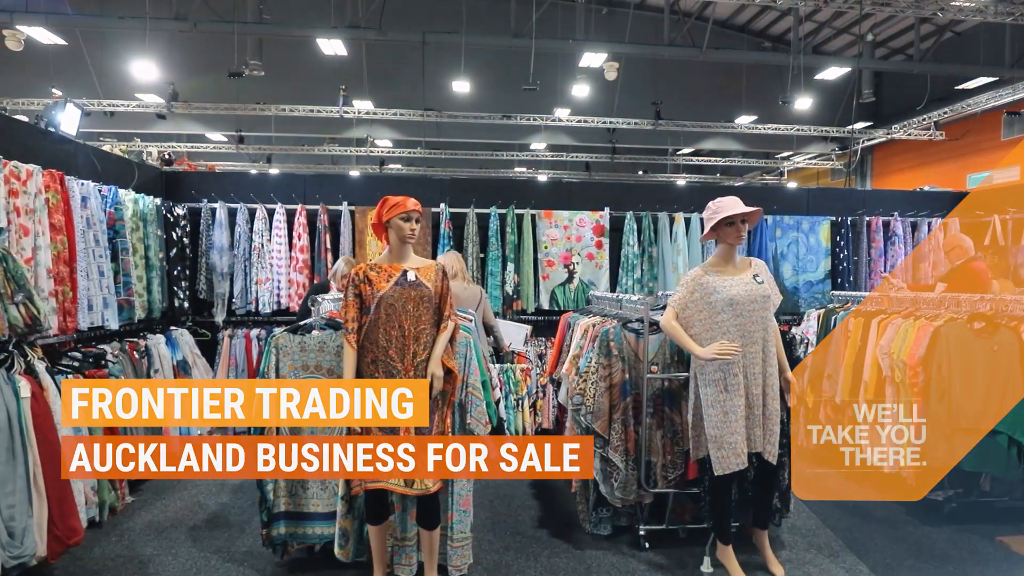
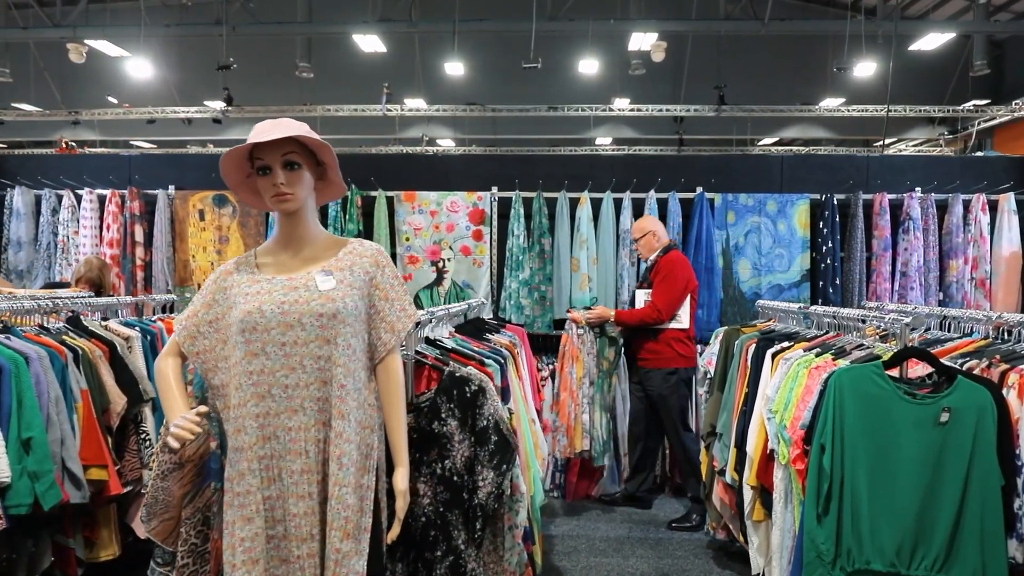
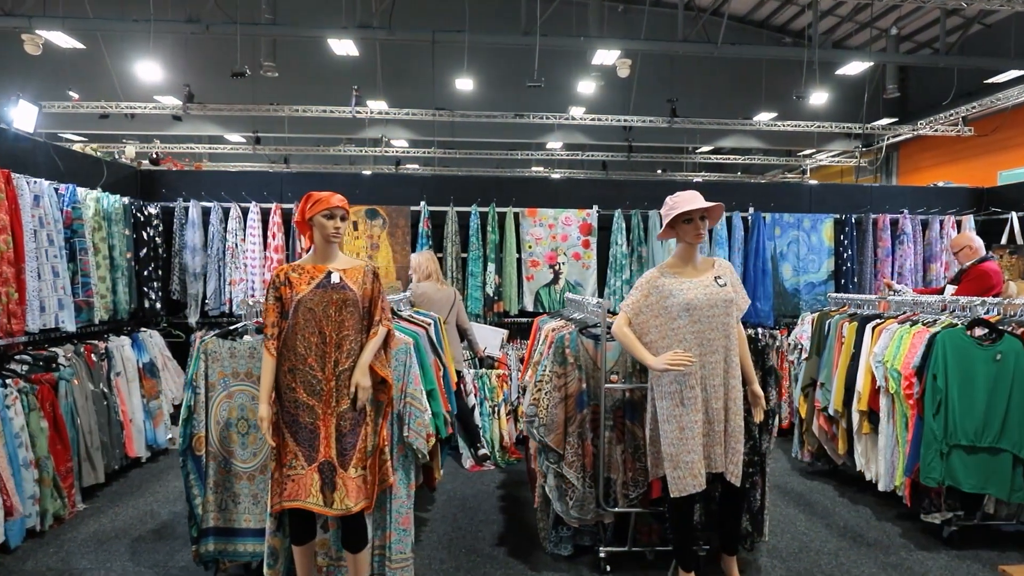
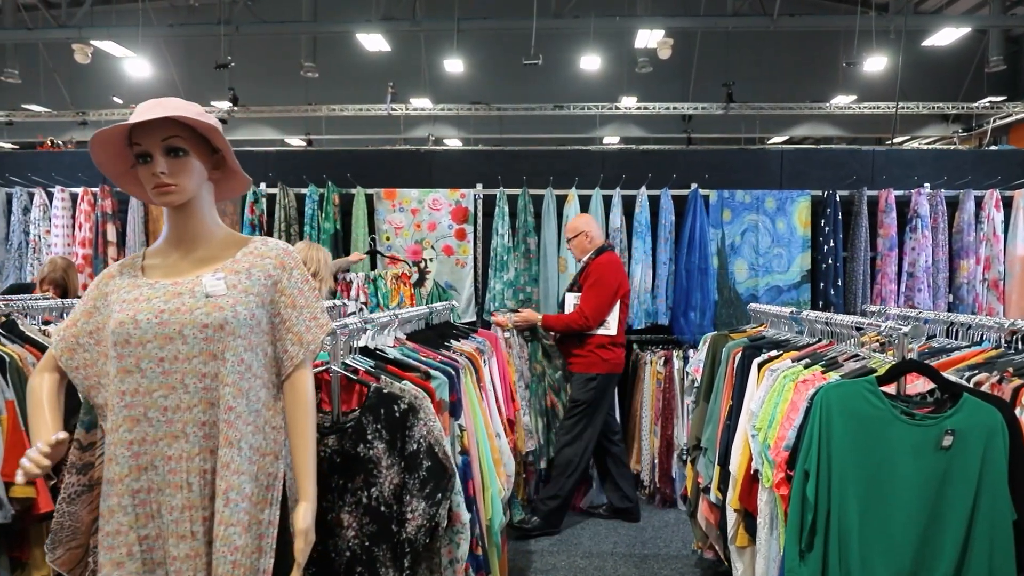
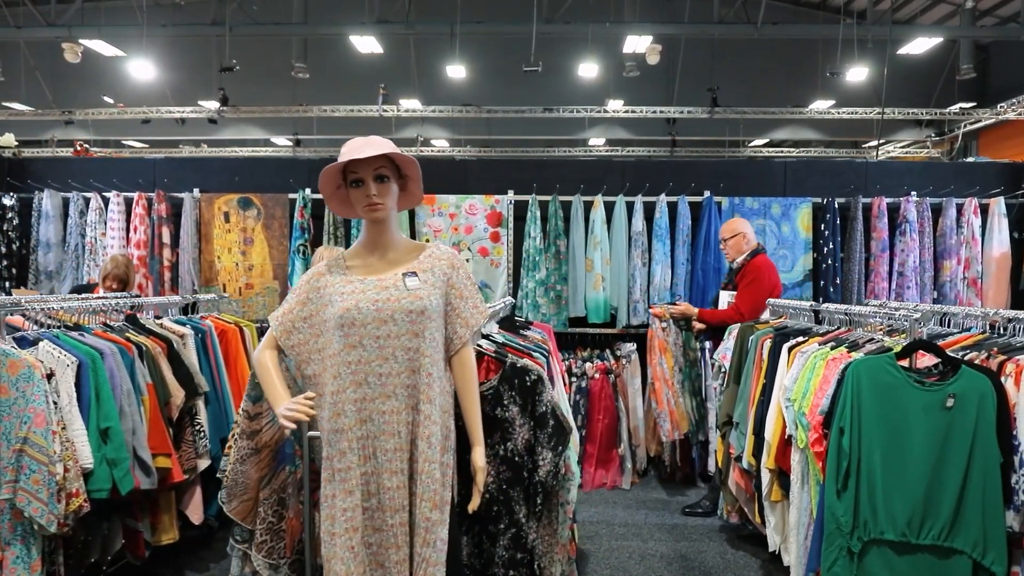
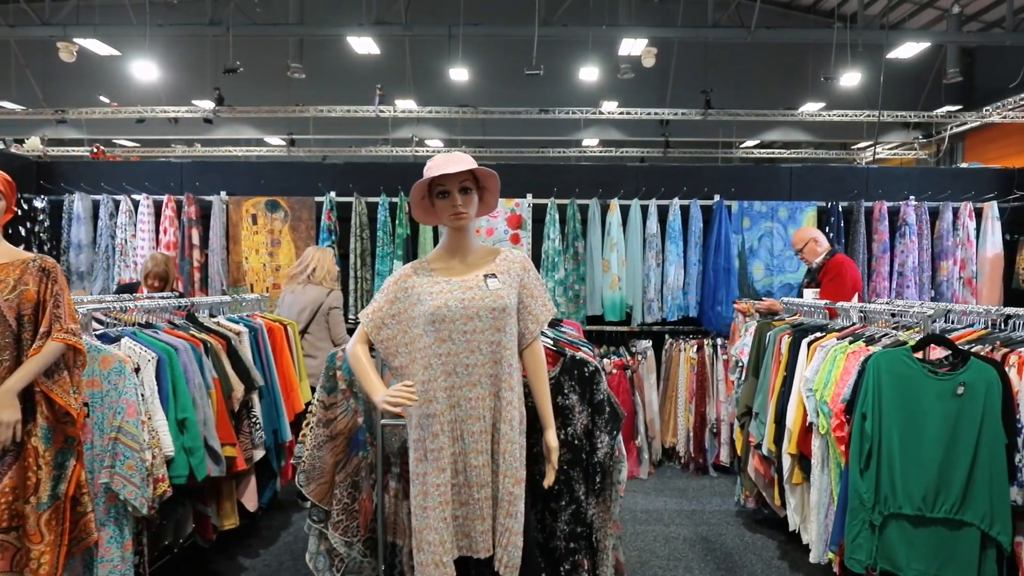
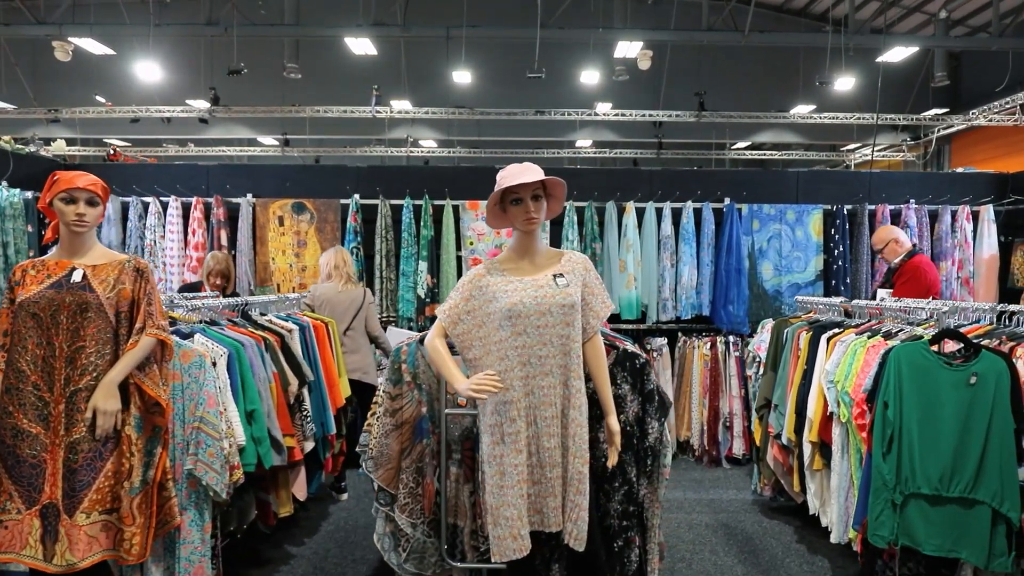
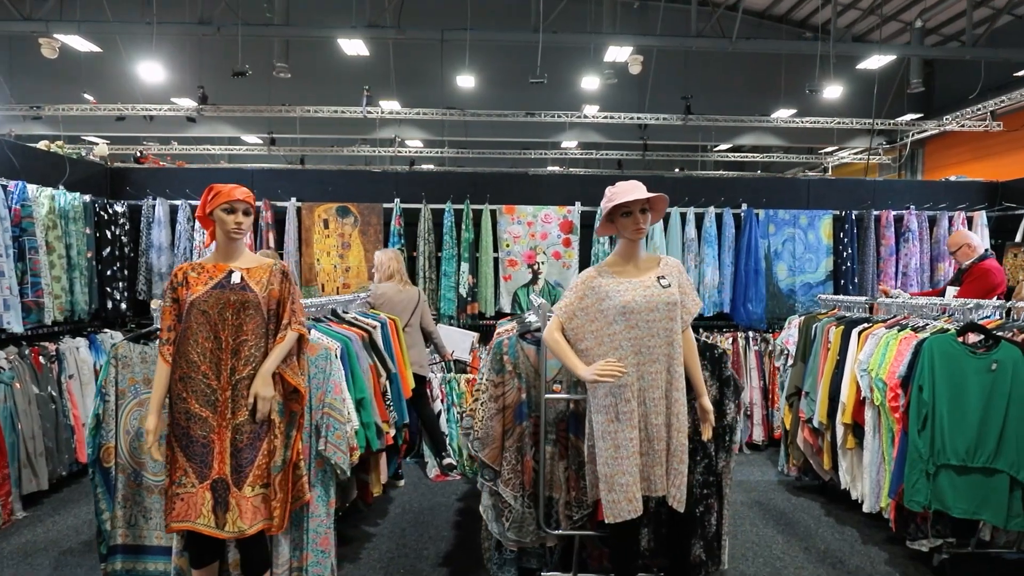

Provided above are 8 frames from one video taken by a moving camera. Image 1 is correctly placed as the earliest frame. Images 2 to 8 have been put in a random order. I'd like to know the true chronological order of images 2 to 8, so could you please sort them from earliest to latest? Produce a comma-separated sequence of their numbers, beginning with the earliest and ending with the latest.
3, 8, 7, 6, 5, 2, 4
